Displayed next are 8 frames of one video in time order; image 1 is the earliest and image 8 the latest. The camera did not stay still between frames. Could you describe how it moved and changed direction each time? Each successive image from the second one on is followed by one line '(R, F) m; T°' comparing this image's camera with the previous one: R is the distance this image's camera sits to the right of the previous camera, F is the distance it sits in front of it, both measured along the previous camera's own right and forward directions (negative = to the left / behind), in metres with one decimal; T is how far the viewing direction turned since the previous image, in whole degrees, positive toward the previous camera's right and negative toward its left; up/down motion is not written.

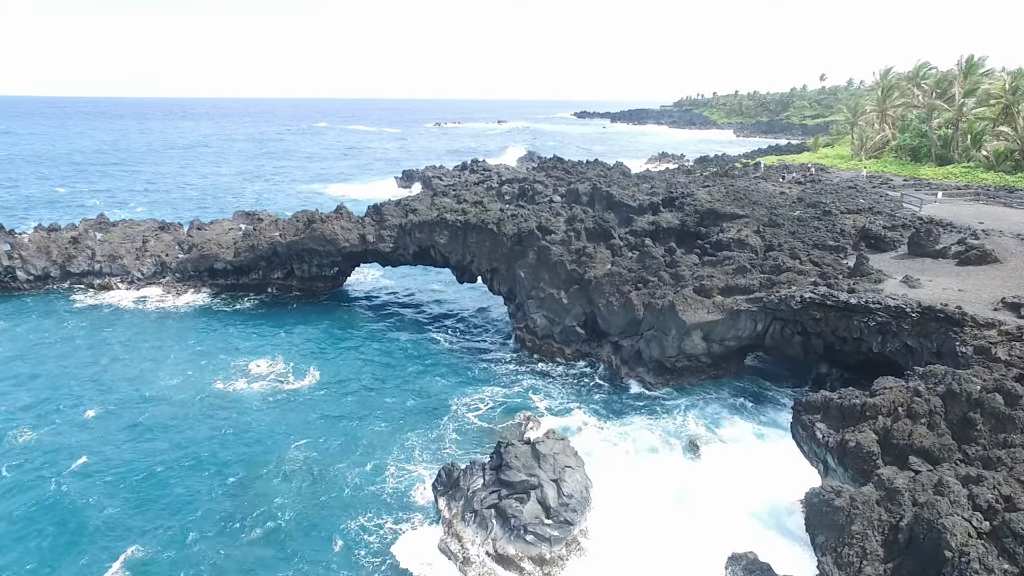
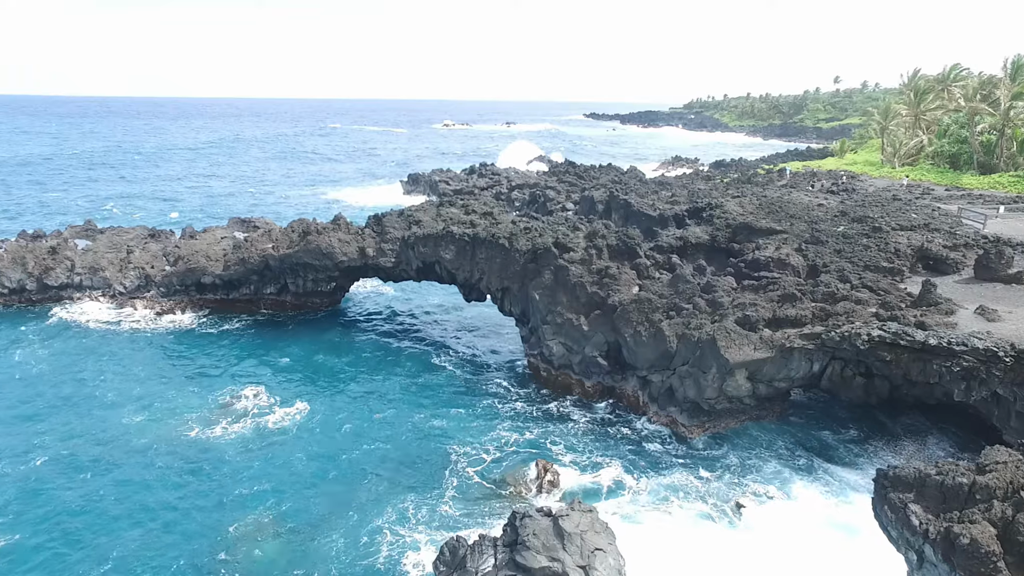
(-0.3, +3.0) m; -1°
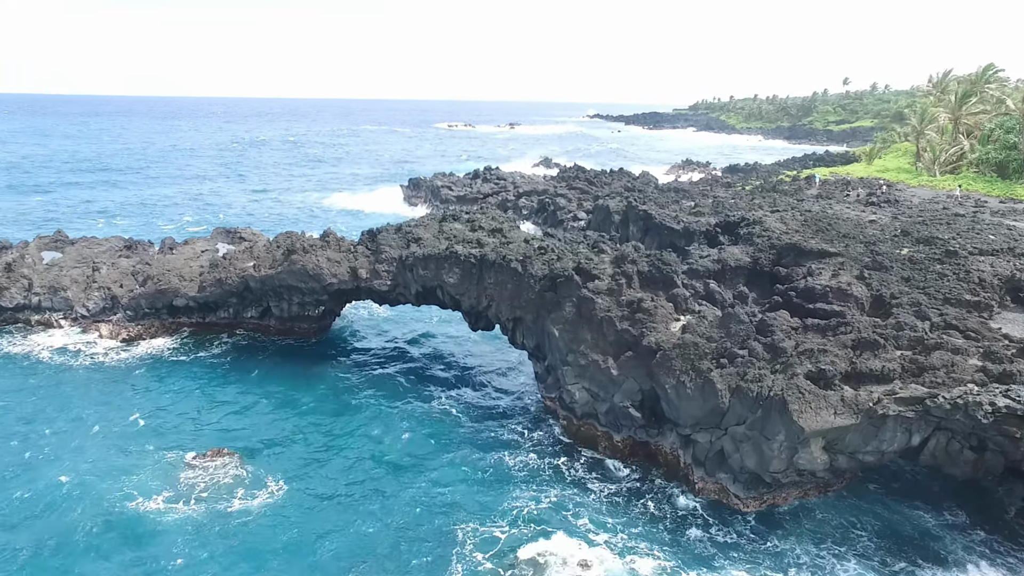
(-0.5, +3.9) m; 0°
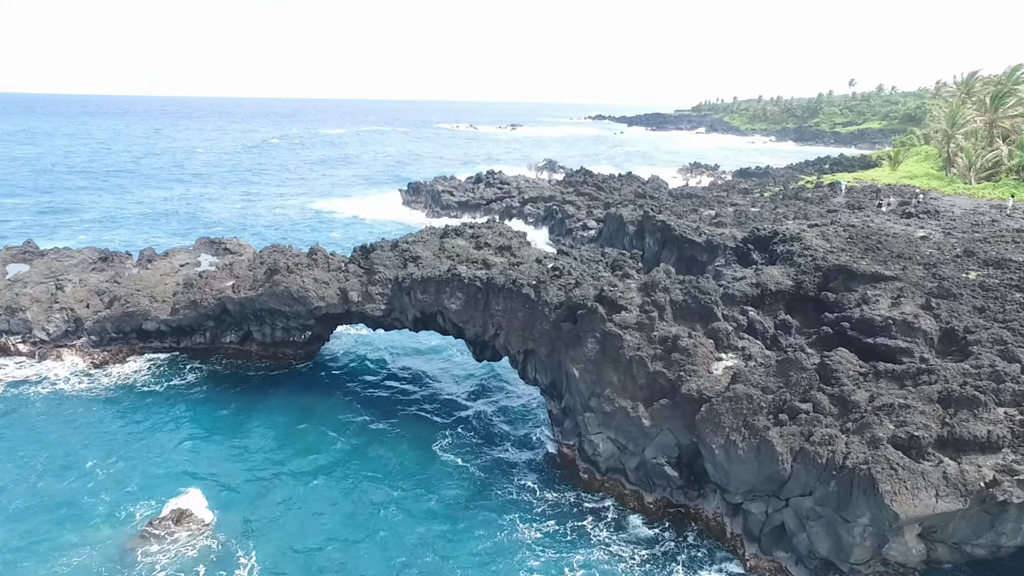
(-0.4, +3.2) m; 0°
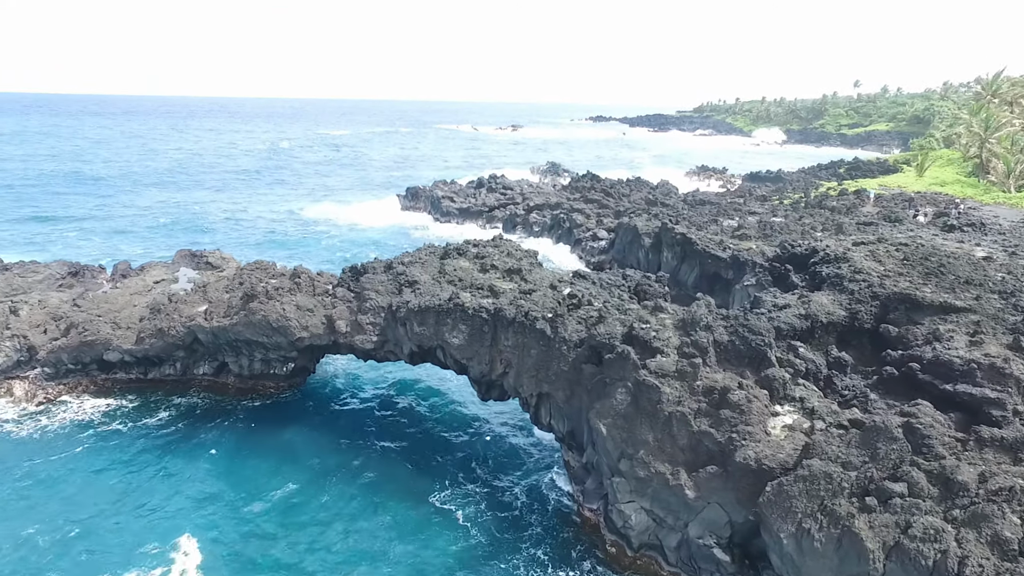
(-0.4, +3.1) m; 0°
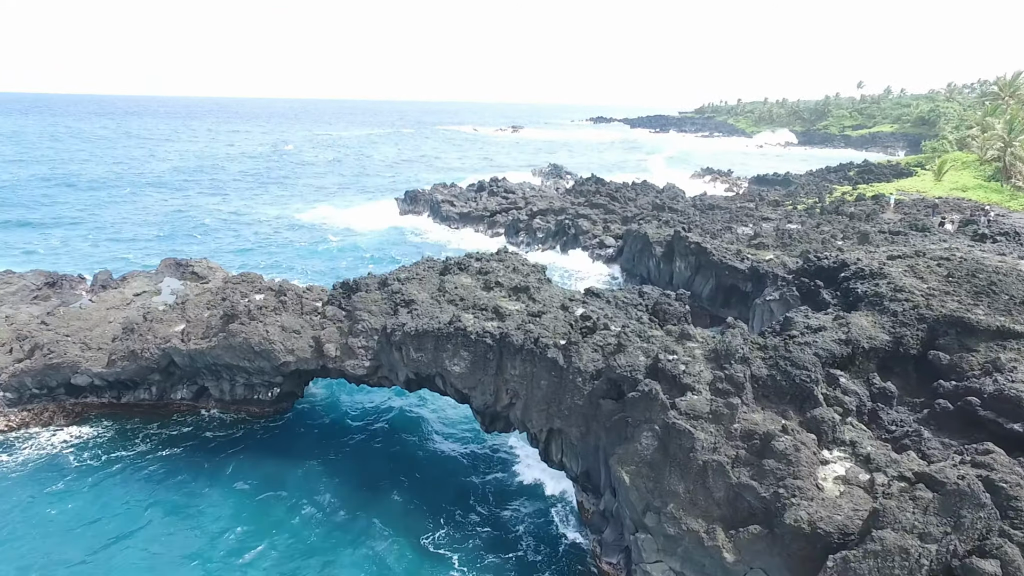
(-0.2, +2.0) m; 0°
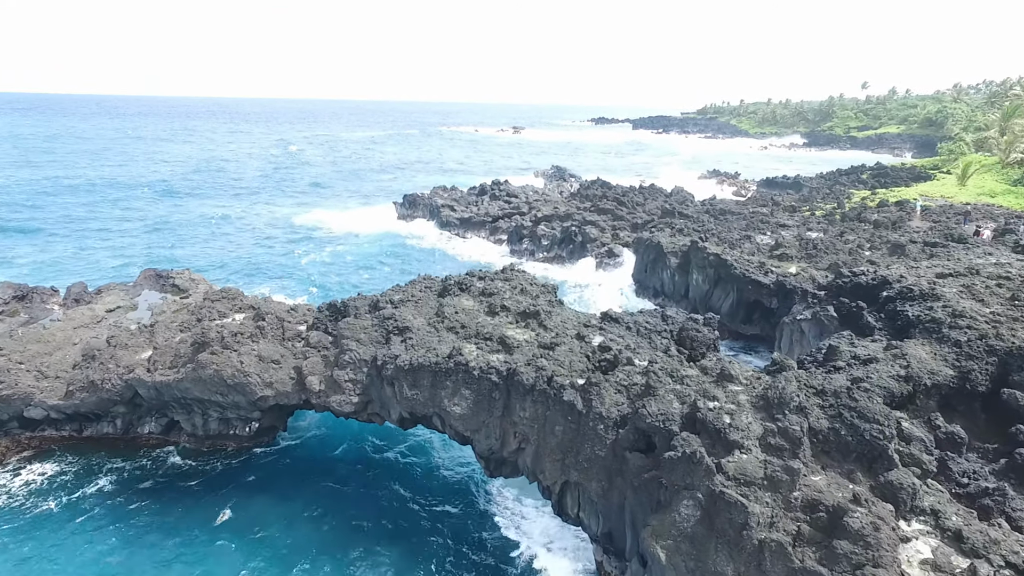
(-0.2, +2.4) m; 0°
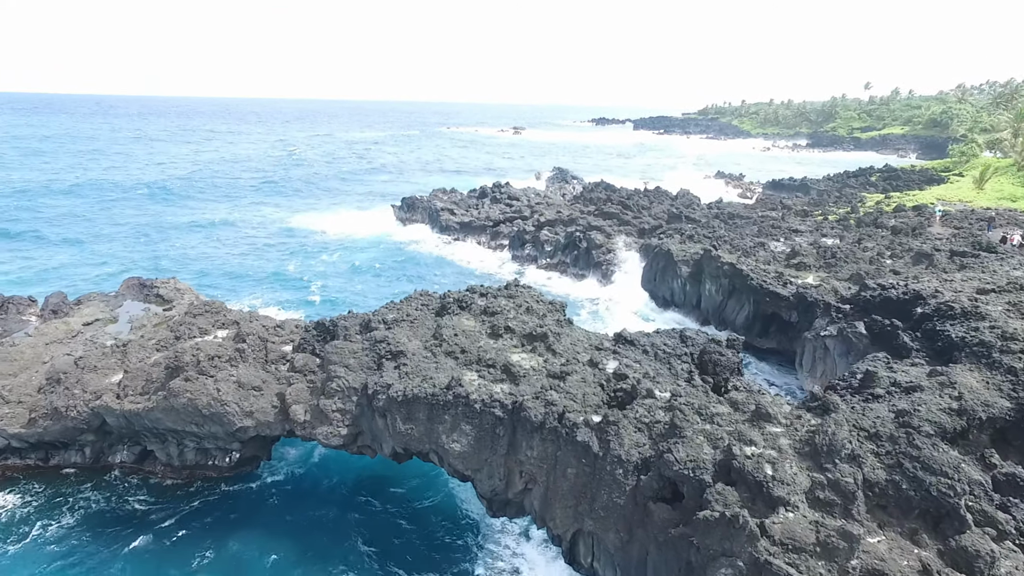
(-0.1, +1.7) m; 0°
